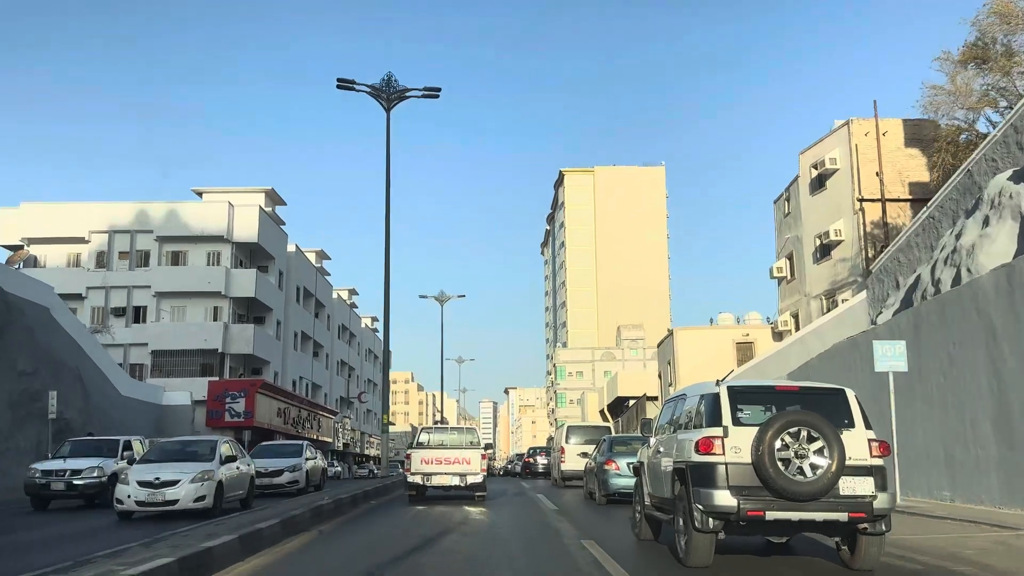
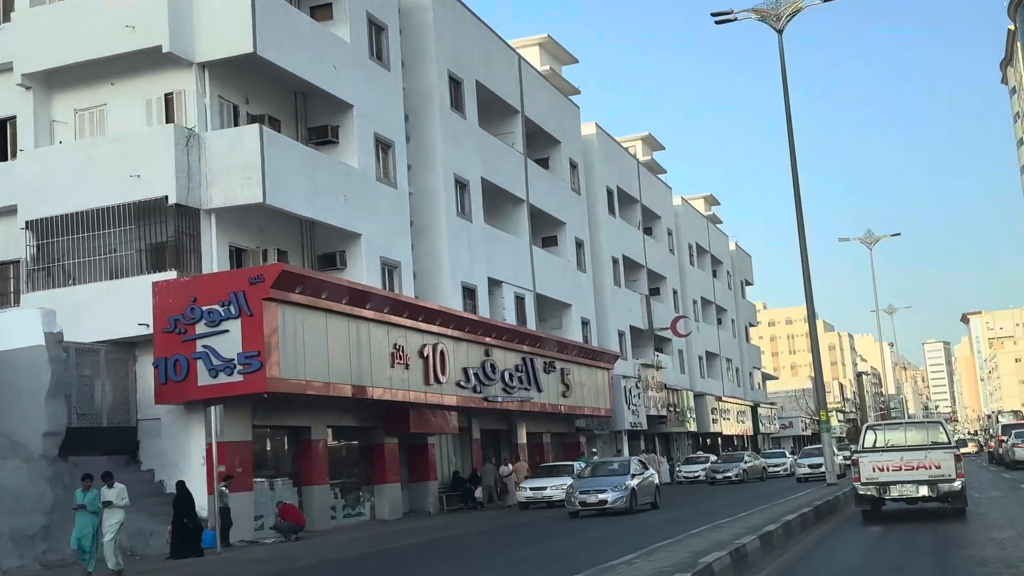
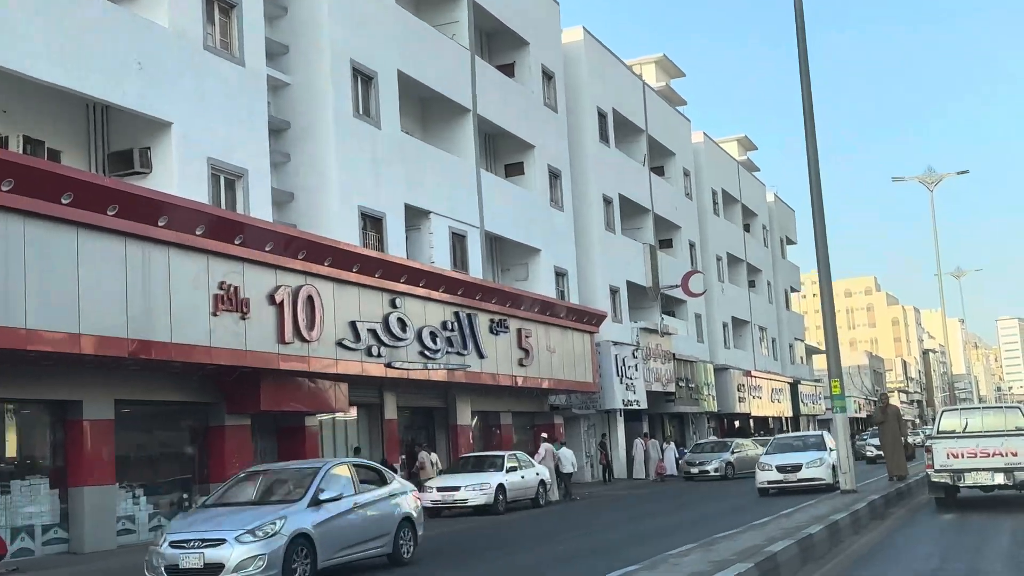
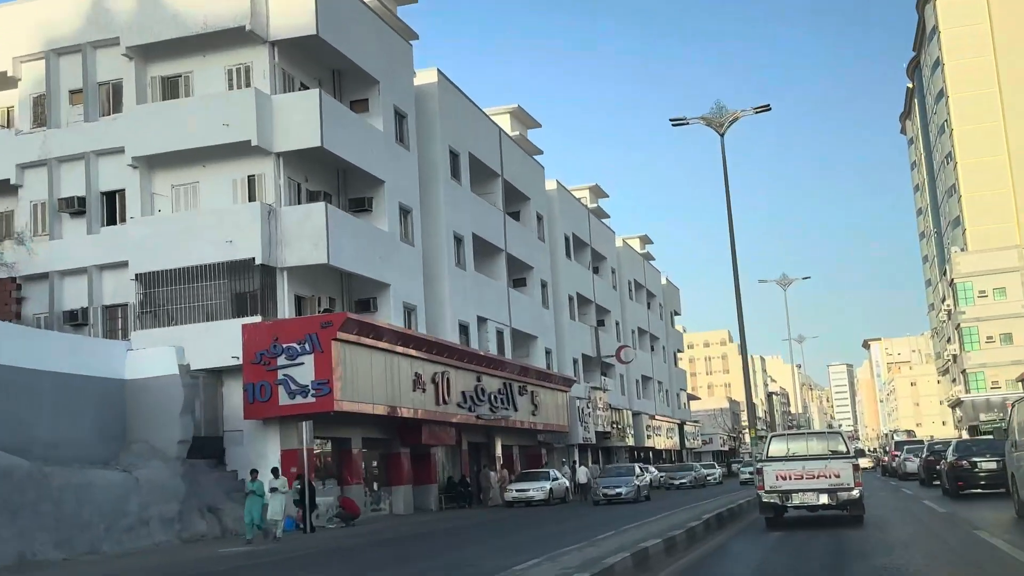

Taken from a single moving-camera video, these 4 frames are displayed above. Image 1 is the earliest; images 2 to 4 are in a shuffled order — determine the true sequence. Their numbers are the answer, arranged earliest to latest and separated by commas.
4, 2, 3
